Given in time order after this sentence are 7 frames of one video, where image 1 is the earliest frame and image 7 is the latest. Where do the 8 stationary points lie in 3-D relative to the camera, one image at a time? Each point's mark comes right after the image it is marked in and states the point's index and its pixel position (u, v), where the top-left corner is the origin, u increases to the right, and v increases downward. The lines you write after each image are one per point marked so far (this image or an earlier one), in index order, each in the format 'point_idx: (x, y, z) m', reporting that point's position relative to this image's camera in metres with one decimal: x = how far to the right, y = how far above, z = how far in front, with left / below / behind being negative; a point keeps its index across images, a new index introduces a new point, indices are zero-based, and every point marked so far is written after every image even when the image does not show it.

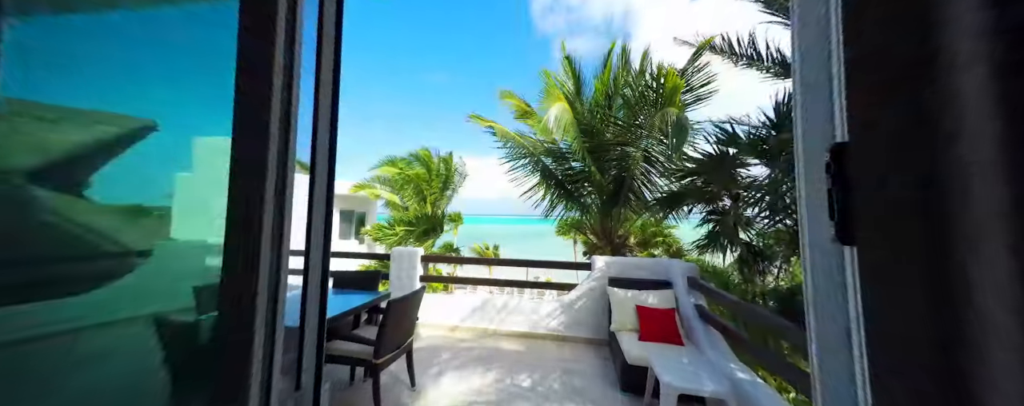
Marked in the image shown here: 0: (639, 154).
0: (+1.7, +0.7, +4.3) m
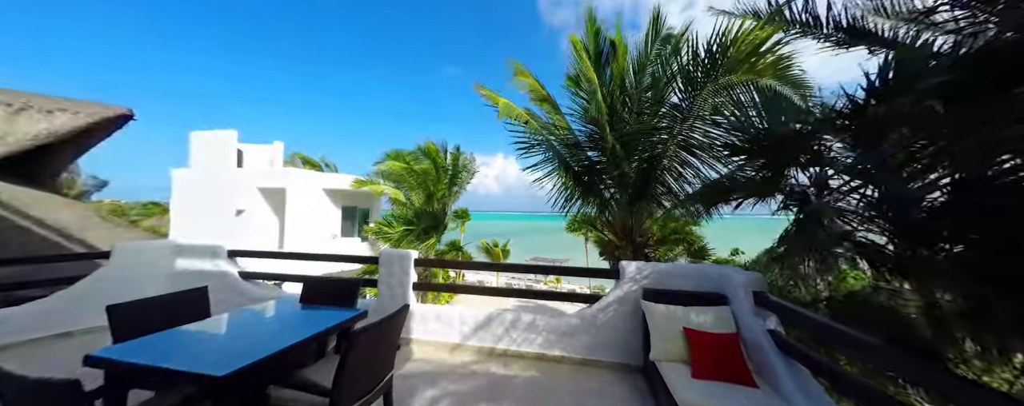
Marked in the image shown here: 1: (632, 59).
0: (+1.8, +0.7, +3.7) m
1: (+1.3, +1.7, +3.7) m
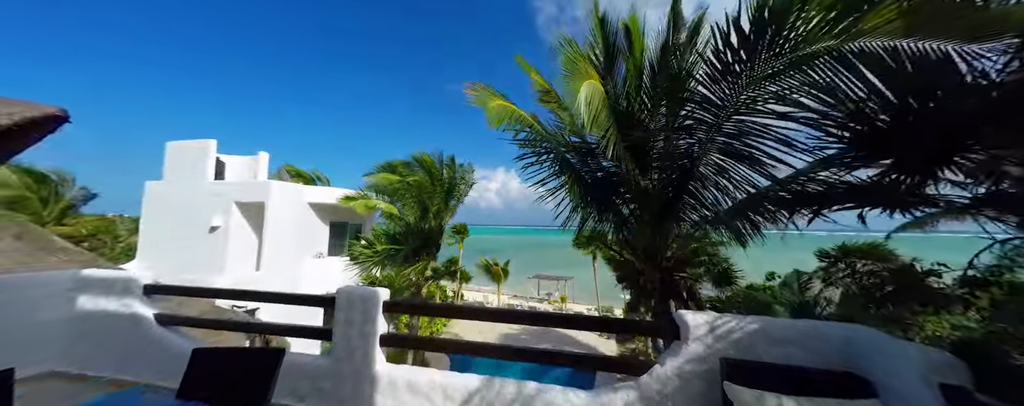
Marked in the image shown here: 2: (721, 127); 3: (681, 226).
0: (+1.9, +0.5, +3.1) m
1: (+1.3, +1.5, +3.1) m
2: (+1.8, +0.6, +2.8) m
3: (+1.8, -0.2, +3.4) m
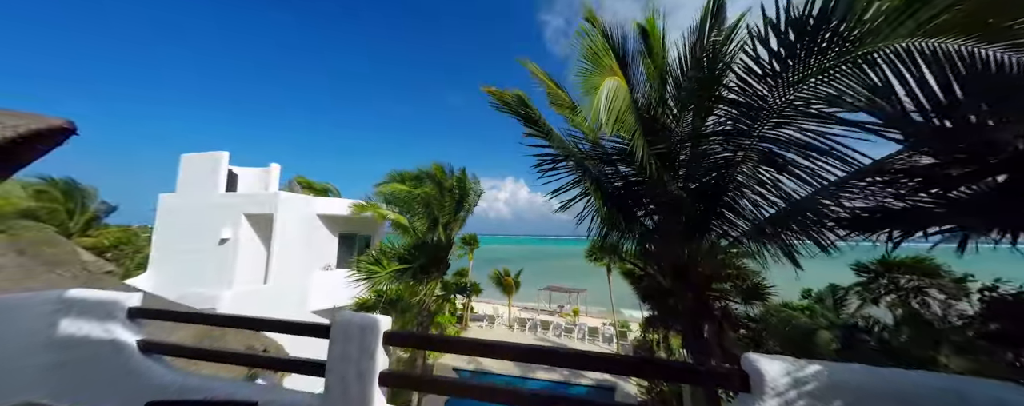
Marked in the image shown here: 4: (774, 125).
0: (+2.0, +0.4, +2.8) m
1: (+1.5, +1.4, +2.9) m
2: (+1.9, +0.5, +2.5) m
3: (+1.9, -0.4, +3.1) m
4: (+1.9, +0.6, +2.4) m
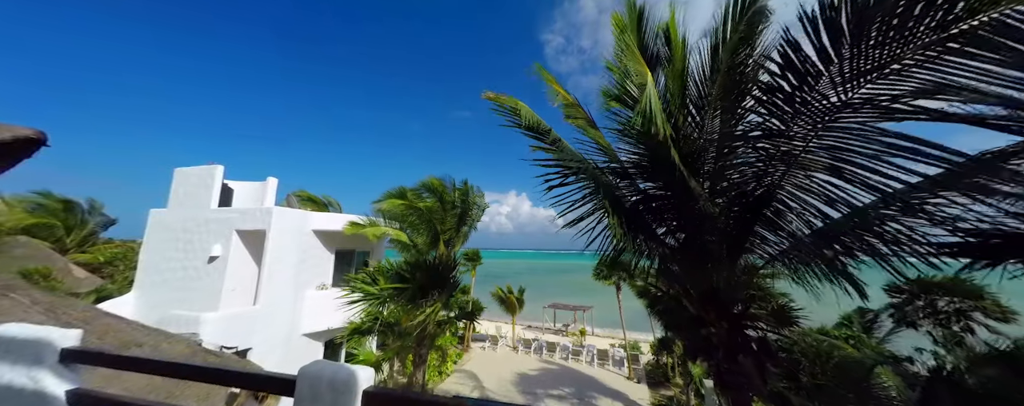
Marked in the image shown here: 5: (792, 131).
0: (+2.1, +0.3, +2.5) m
1: (+1.5, +1.2, +2.6) m
2: (+2.0, +0.4, +2.2) m
3: (+2.0, -0.5, +2.7) m
4: (+2.0, +0.5, +2.0) m
5: (+1.9, +0.5, +2.2) m
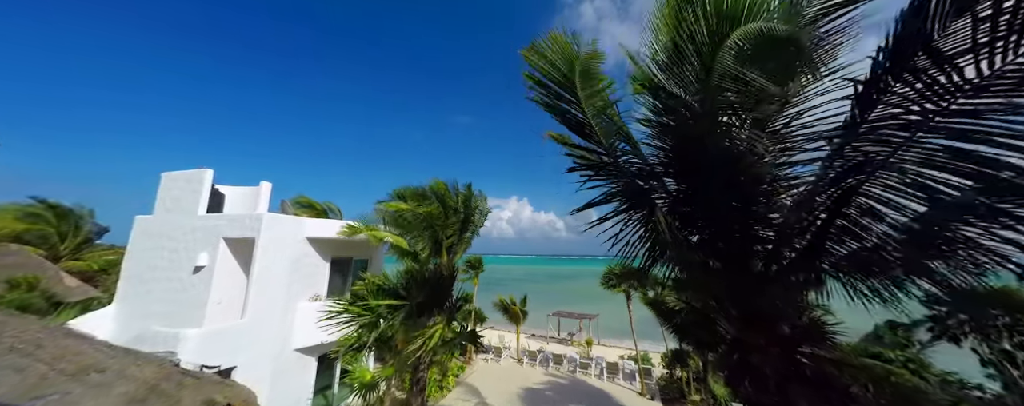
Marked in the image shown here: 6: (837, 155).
0: (+2.2, +0.3, +2.1) m
1: (+1.6, +1.2, +2.2) m
2: (+2.1, +0.4, +1.8) m
3: (+2.1, -0.5, +2.3) m
4: (+2.1, +0.5, +1.7) m
5: (+2.0, +0.5, +1.8) m
6: (+2.0, +0.2, +2.1) m
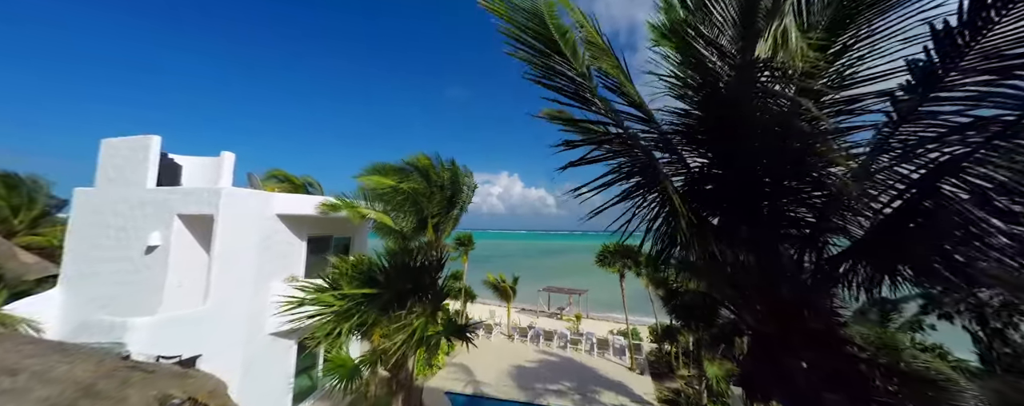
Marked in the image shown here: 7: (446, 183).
0: (+2.1, +0.4, +1.6) m
1: (+1.6, +1.3, +1.7) m
2: (+2.1, +0.5, +1.3) m
3: (+2.1, -0.4, +1.9) m
4: (+2.1, +0.6, +1.2) m
5: (+2.0, +0.6, +1.3) m
6: (+2.0, +0.4, +1.6) m
7: (-1.2, +0.4, +5.9) m
